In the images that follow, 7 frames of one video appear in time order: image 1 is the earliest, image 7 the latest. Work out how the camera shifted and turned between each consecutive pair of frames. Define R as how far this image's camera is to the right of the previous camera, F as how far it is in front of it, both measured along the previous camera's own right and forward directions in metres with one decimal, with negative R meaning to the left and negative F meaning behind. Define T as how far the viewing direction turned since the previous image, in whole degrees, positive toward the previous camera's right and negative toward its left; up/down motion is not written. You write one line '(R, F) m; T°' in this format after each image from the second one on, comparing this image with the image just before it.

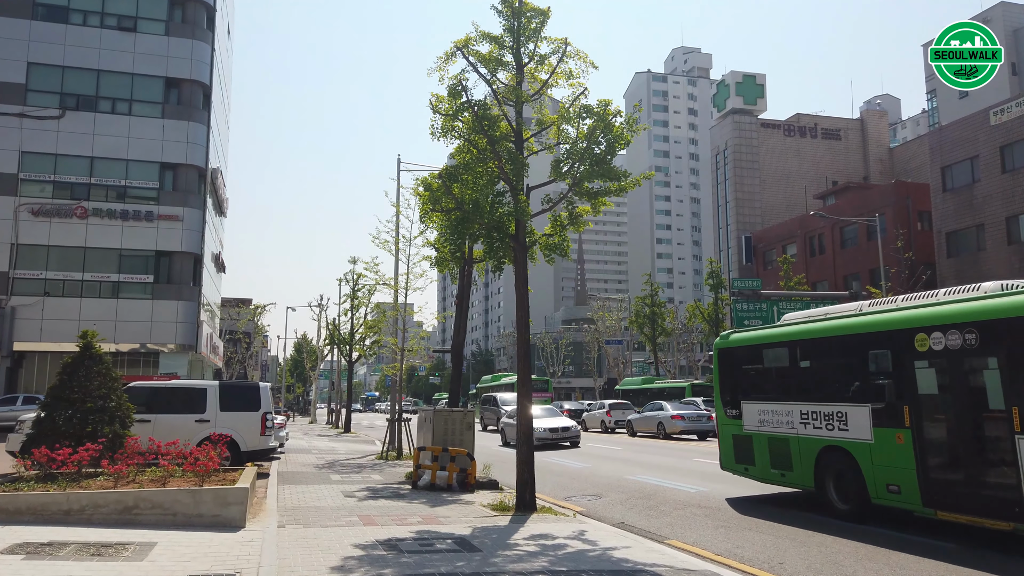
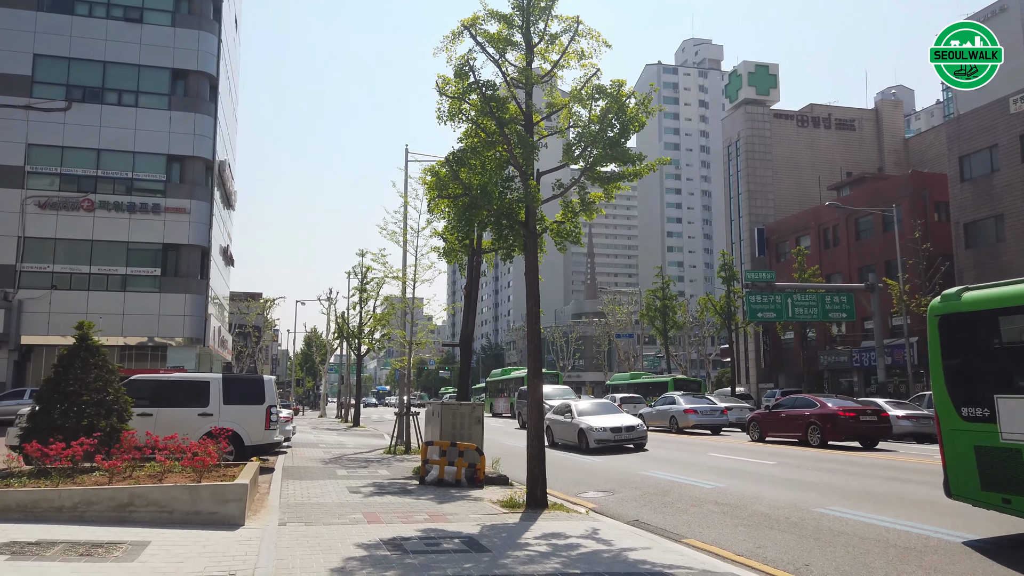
(0.0, +0.4) m; -1°
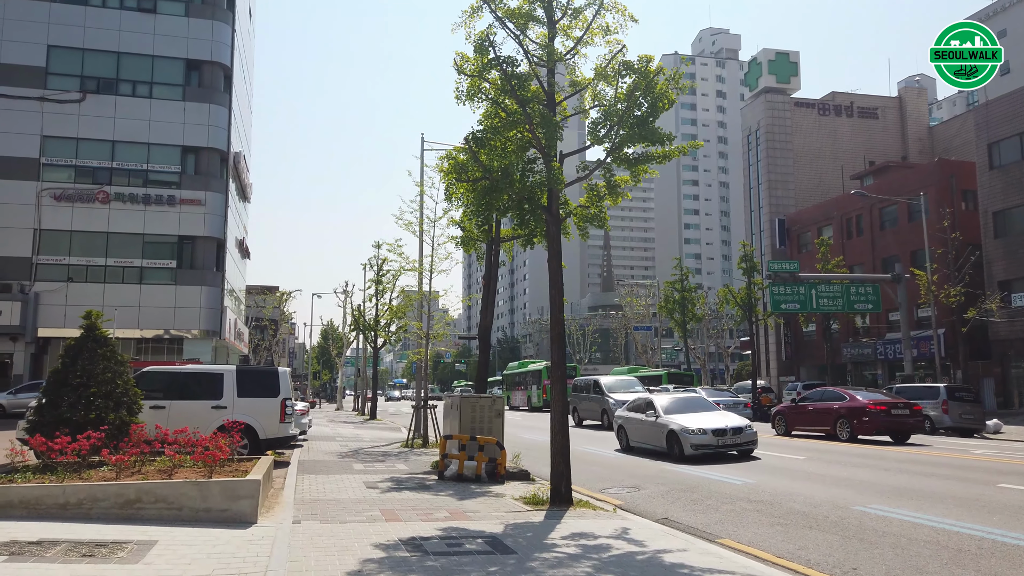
(-0.1, +0.5) m; -1°
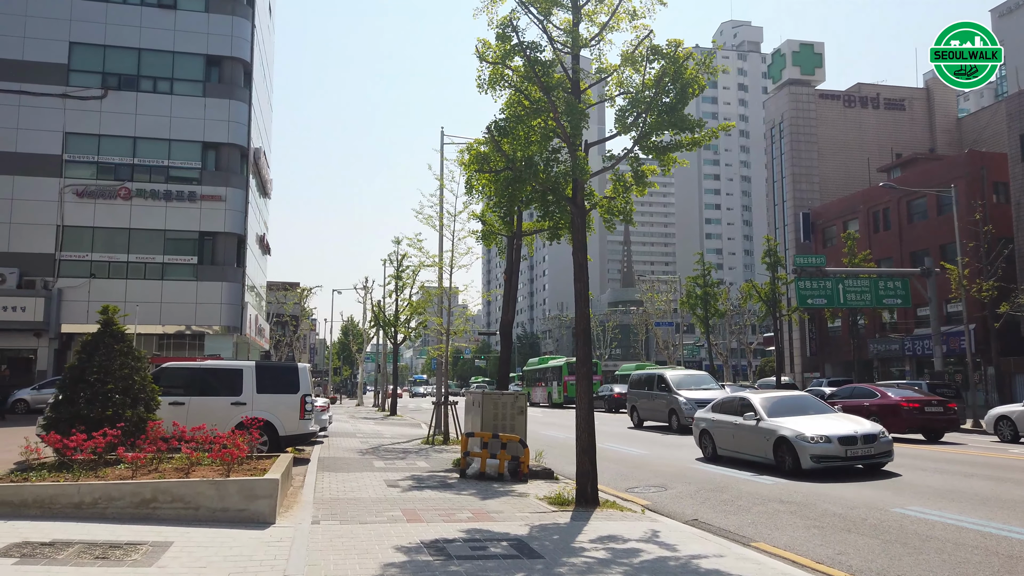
(-0.1, +0.3) m; -1°
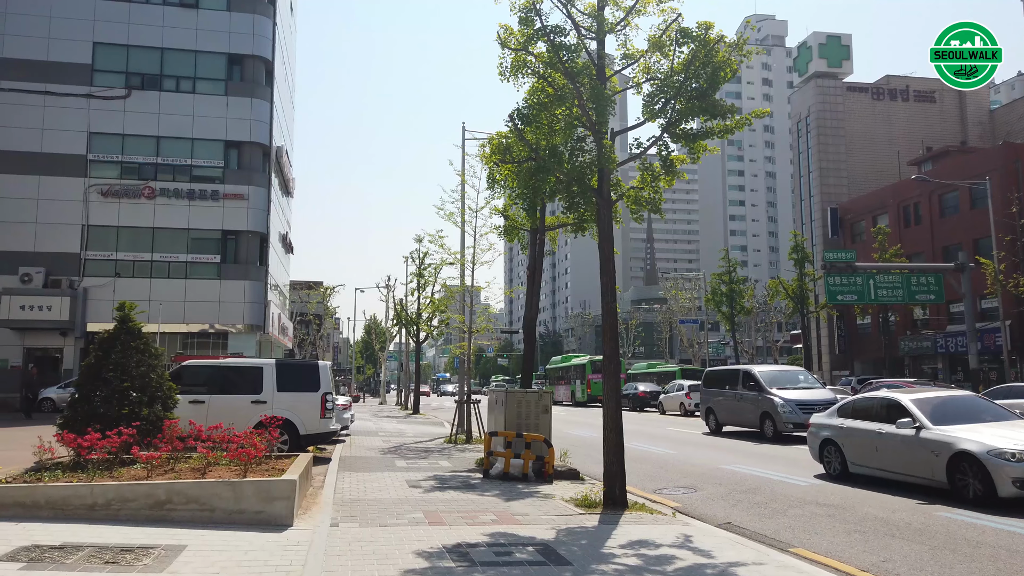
(0.0, +0.3) m; -2°
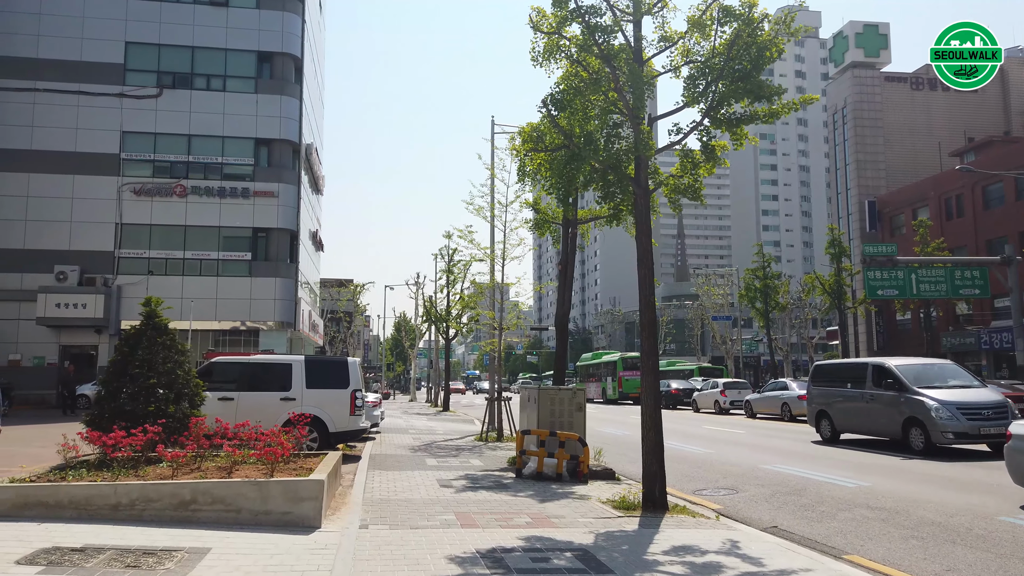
(-0.1, +0.4) m; -2°
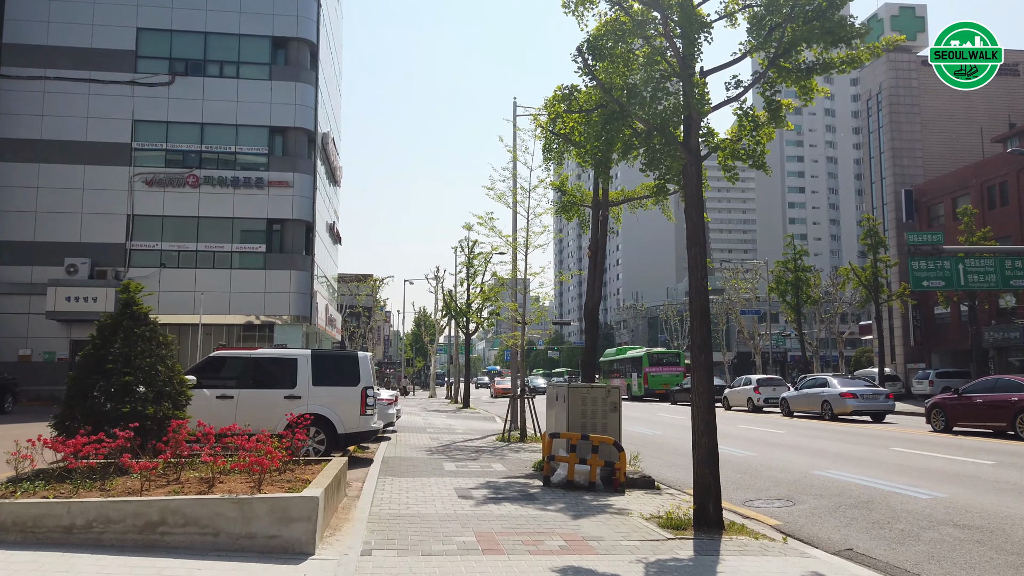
(-0.1, +1.3) m; -2°
